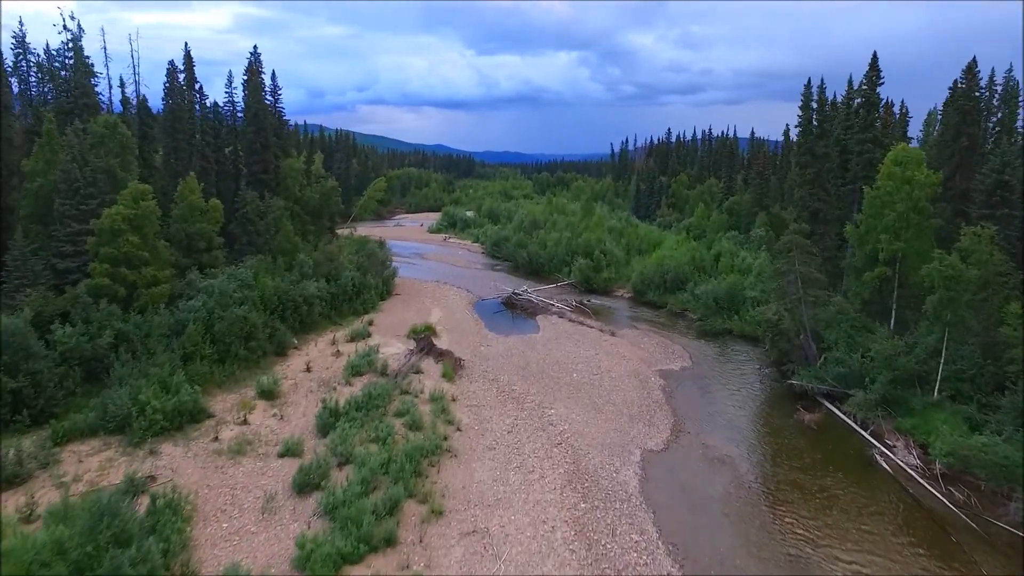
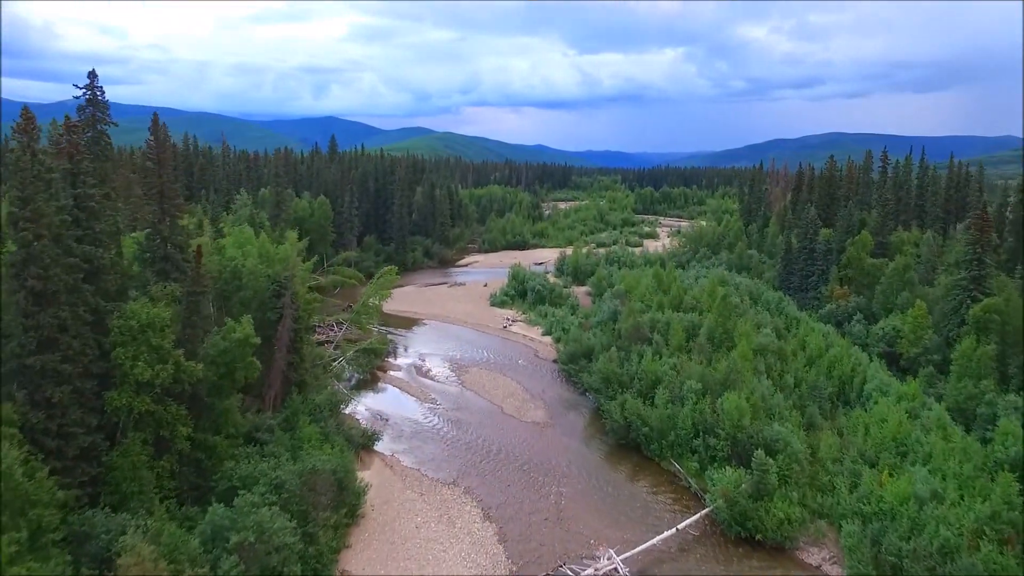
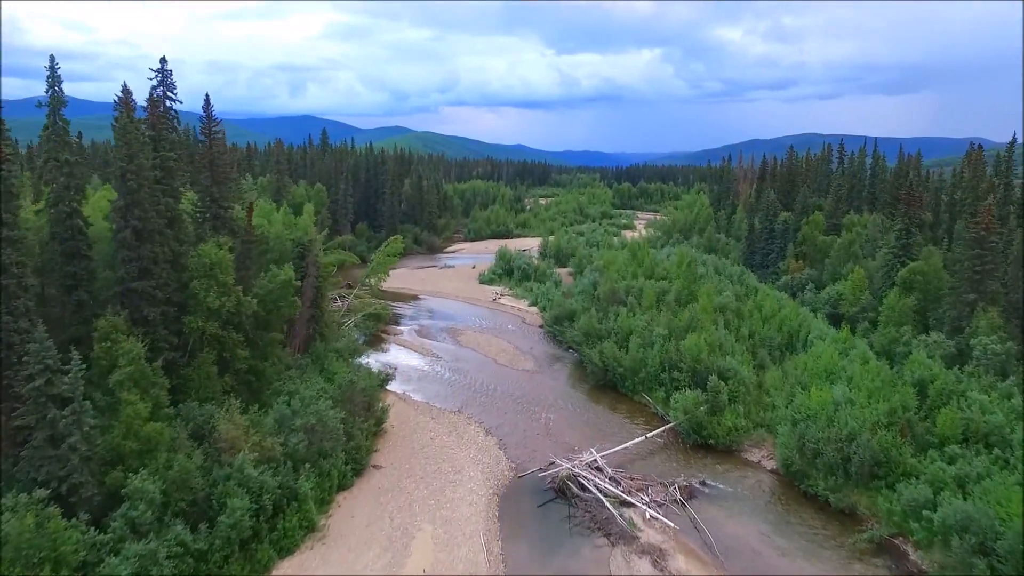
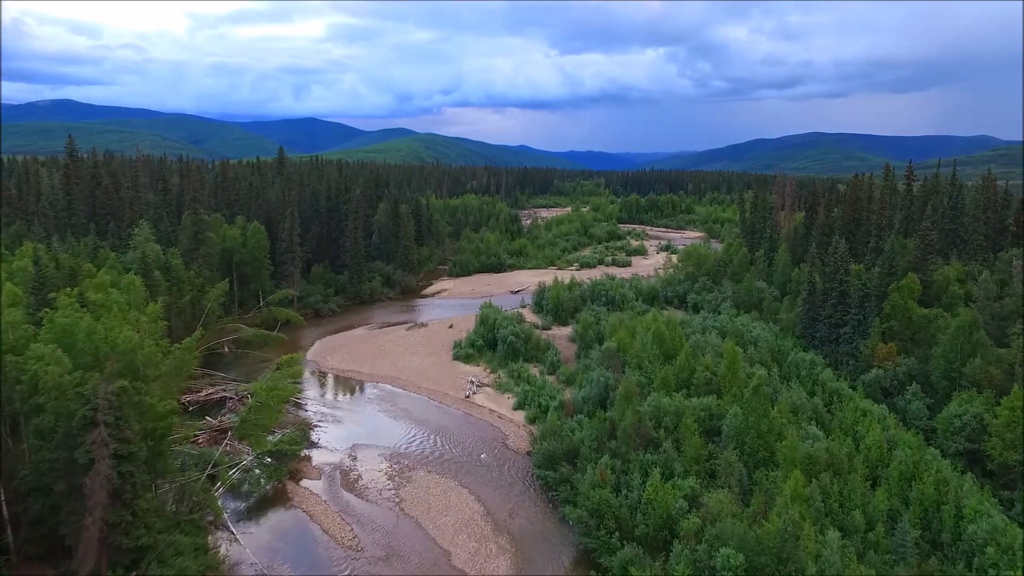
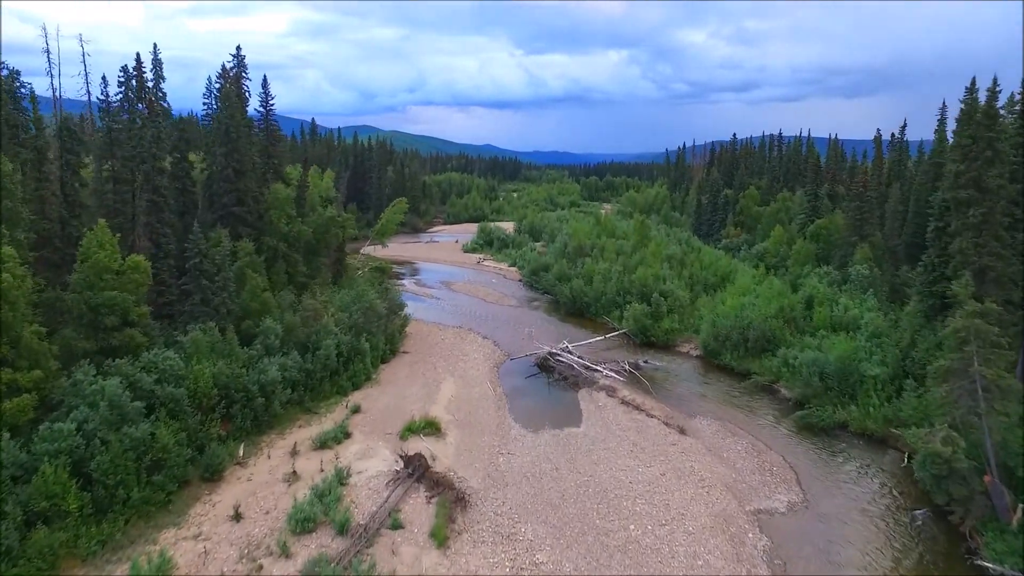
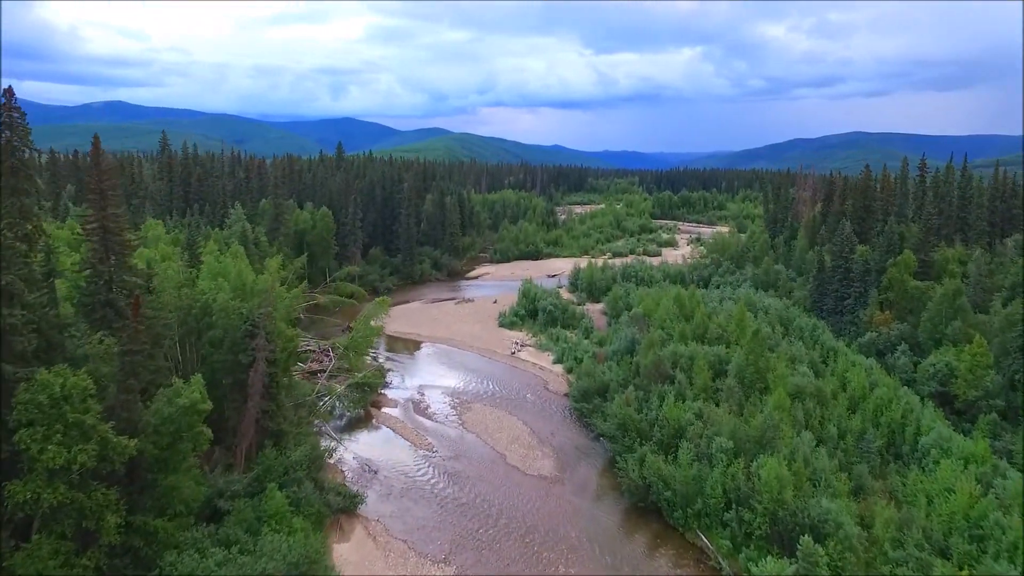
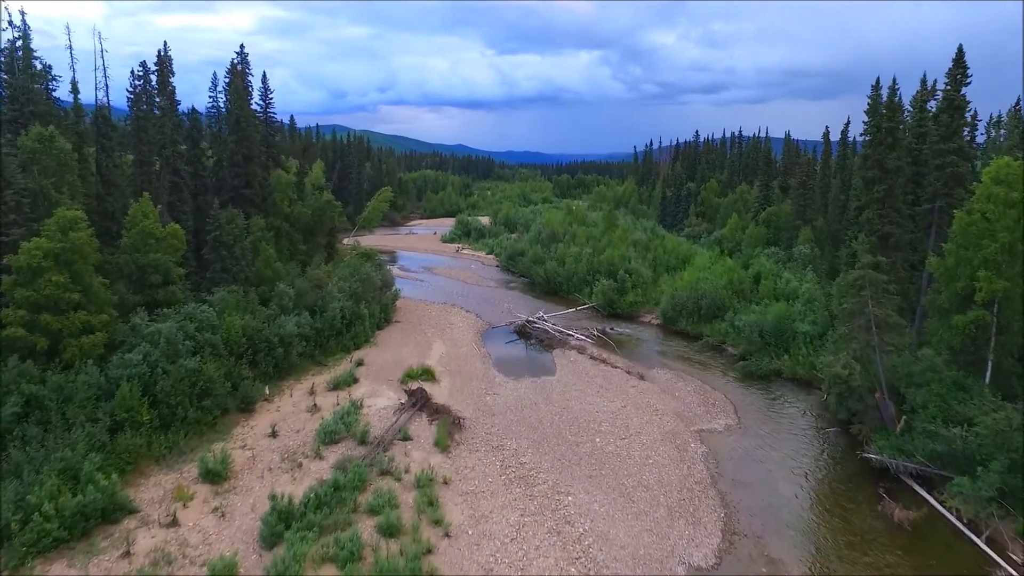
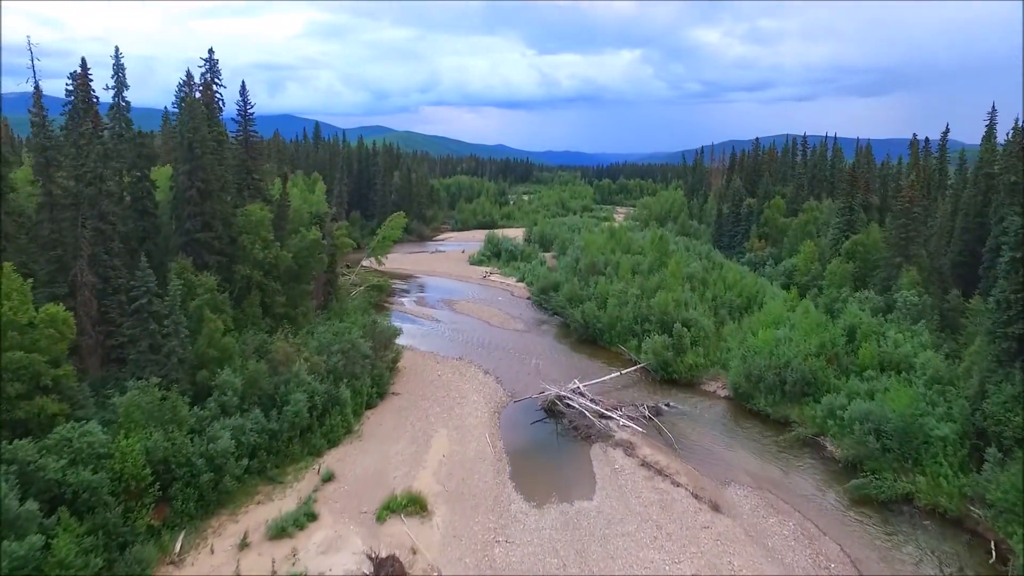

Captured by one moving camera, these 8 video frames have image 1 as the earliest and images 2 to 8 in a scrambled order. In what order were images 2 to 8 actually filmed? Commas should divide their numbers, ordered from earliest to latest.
7, 5, 8, 3, 2, 6, 4
